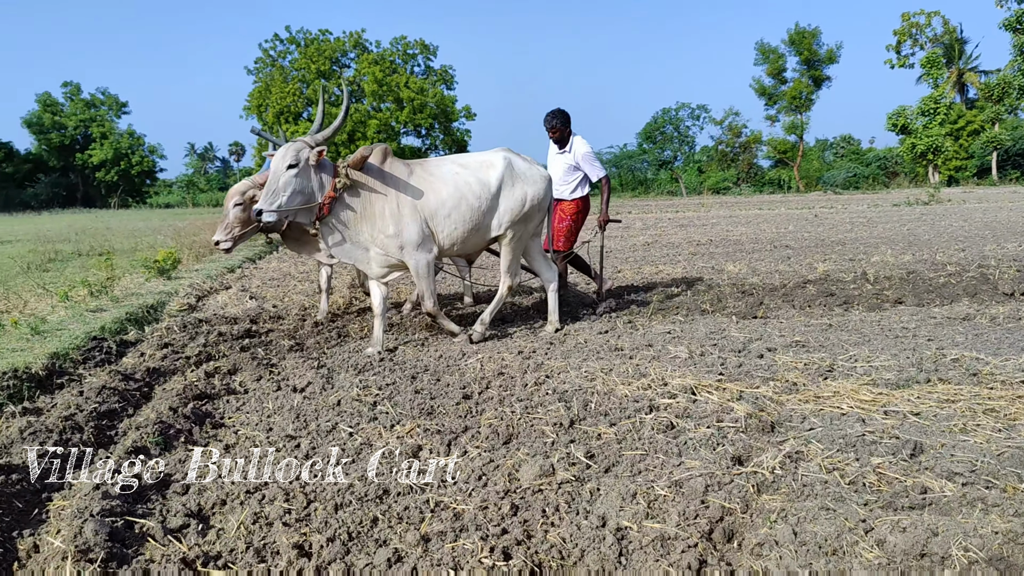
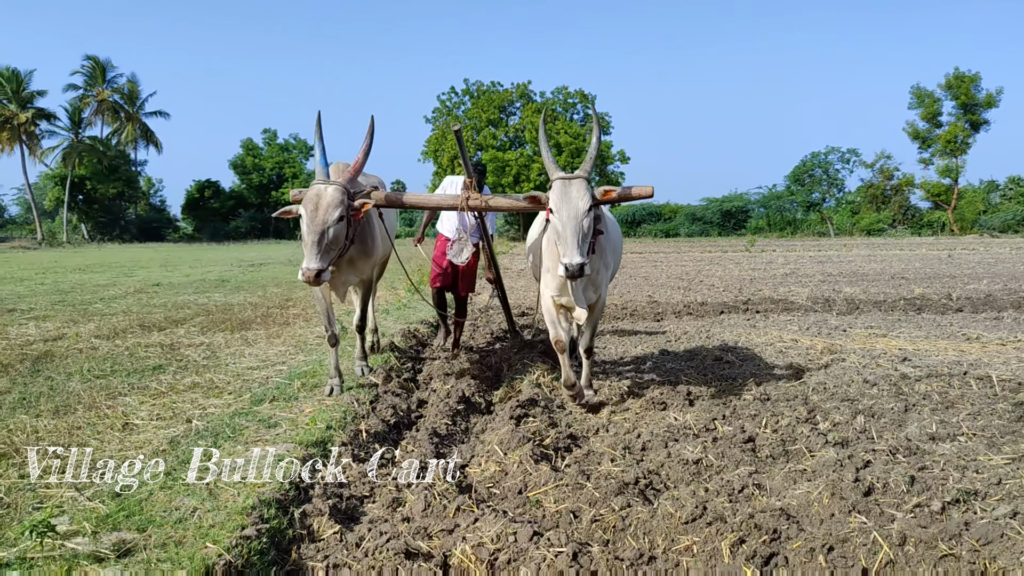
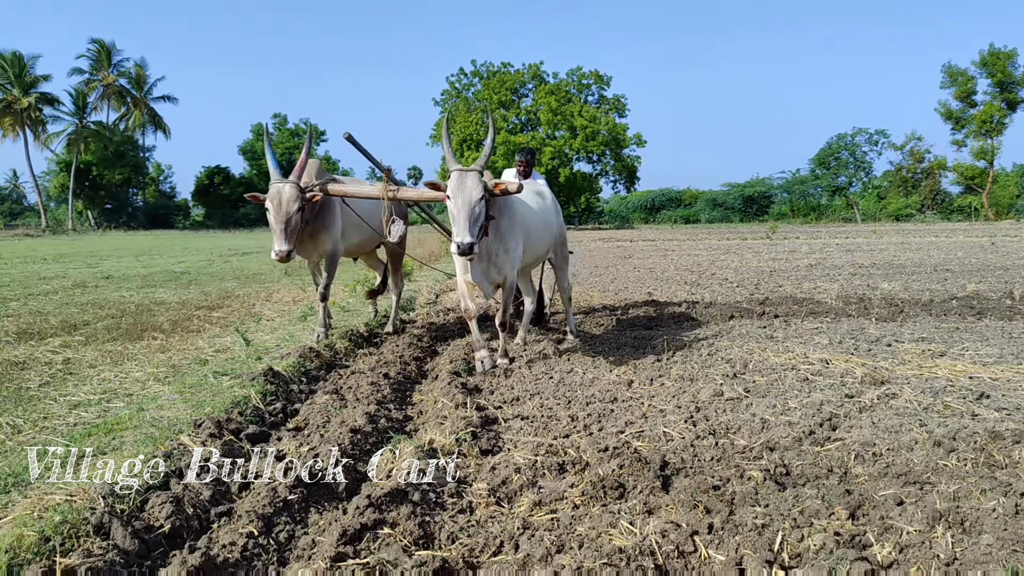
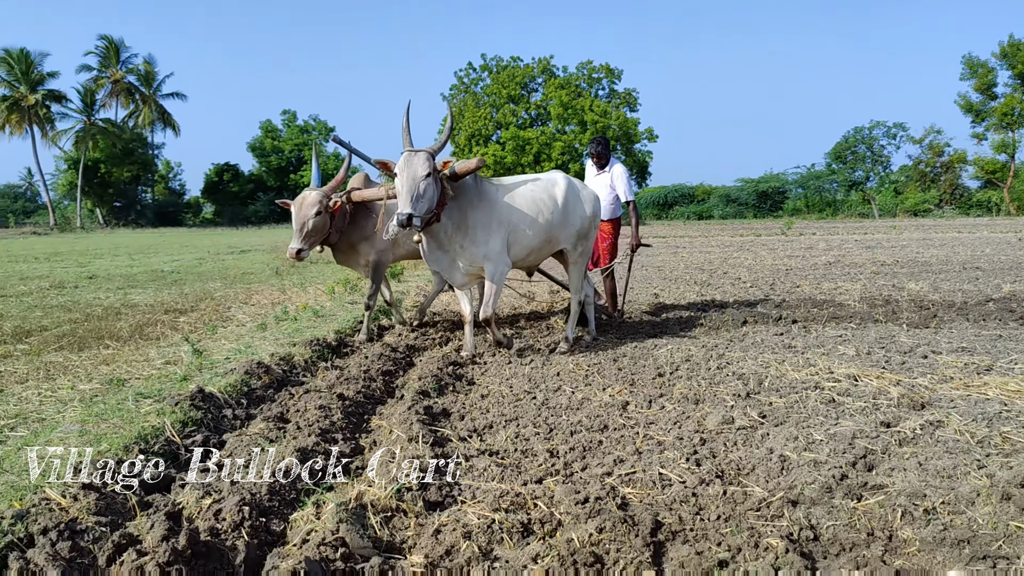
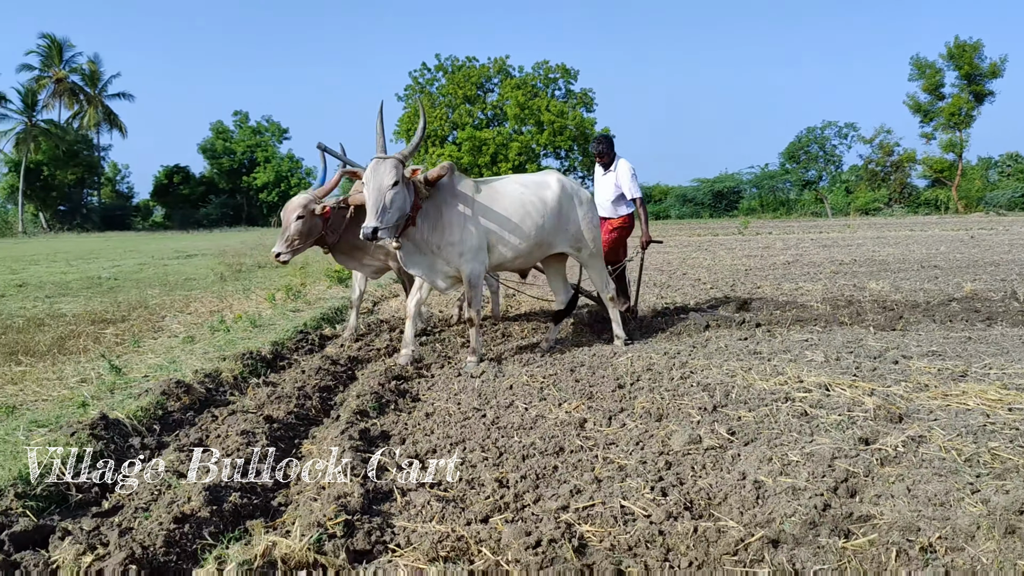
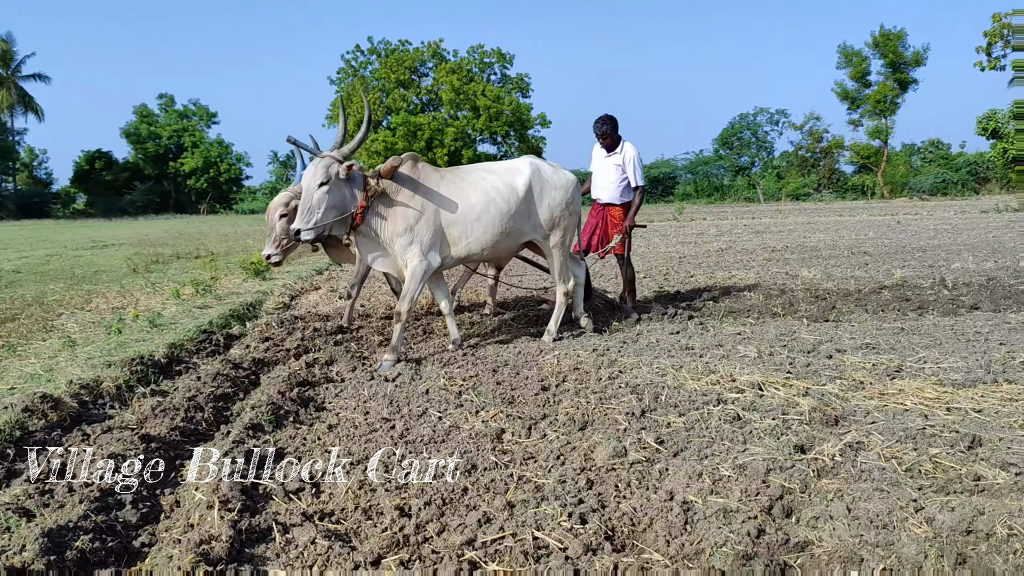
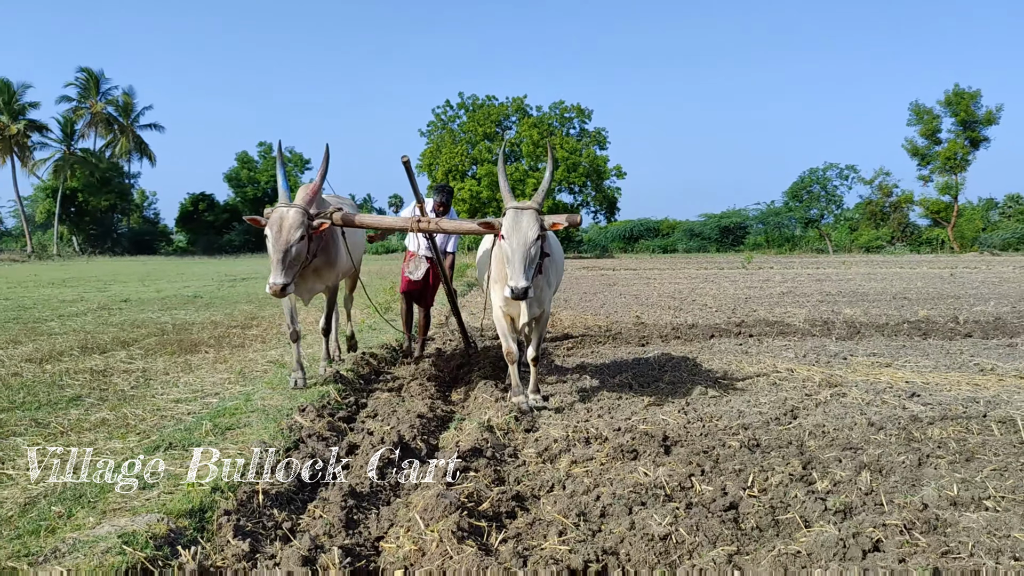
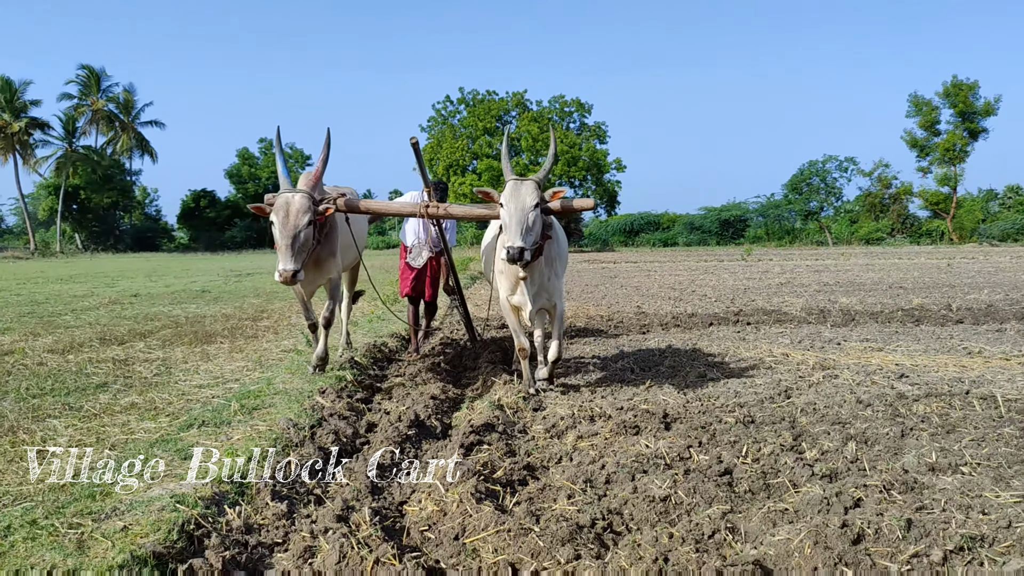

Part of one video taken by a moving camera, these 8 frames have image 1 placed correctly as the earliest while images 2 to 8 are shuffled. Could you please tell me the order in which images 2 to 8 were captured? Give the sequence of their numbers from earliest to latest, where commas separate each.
6, 5, 4, 3, 7, 8, 2
